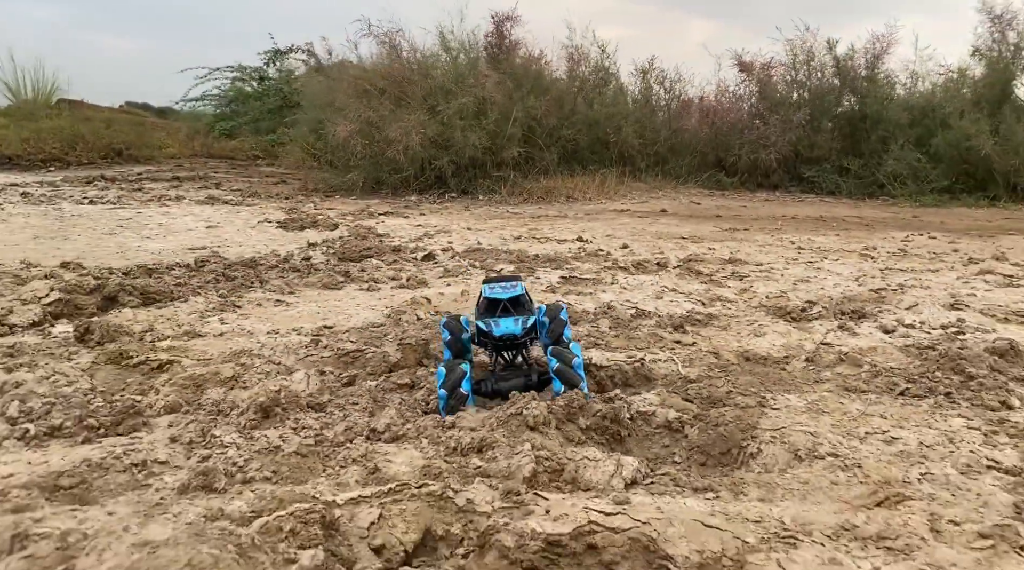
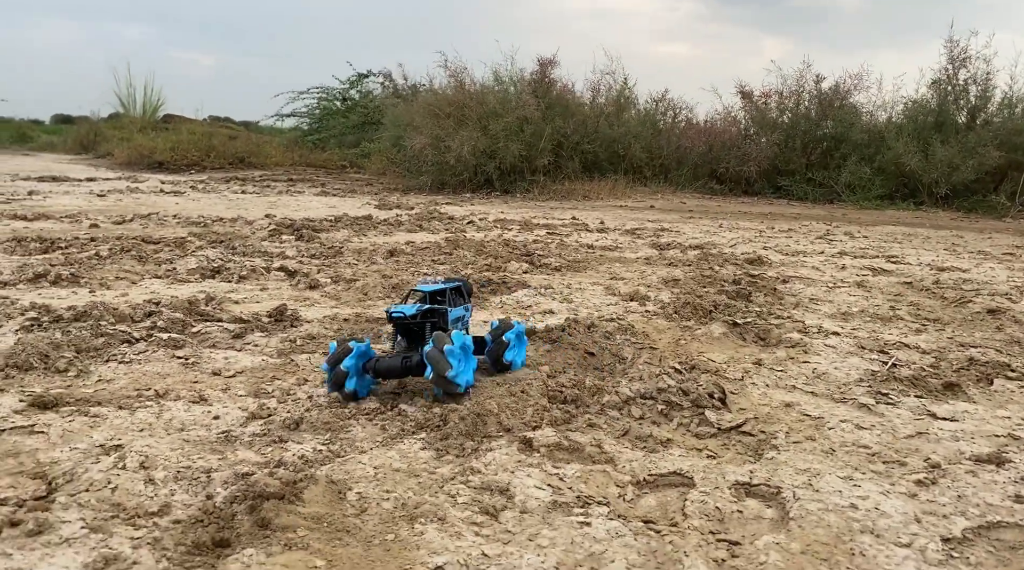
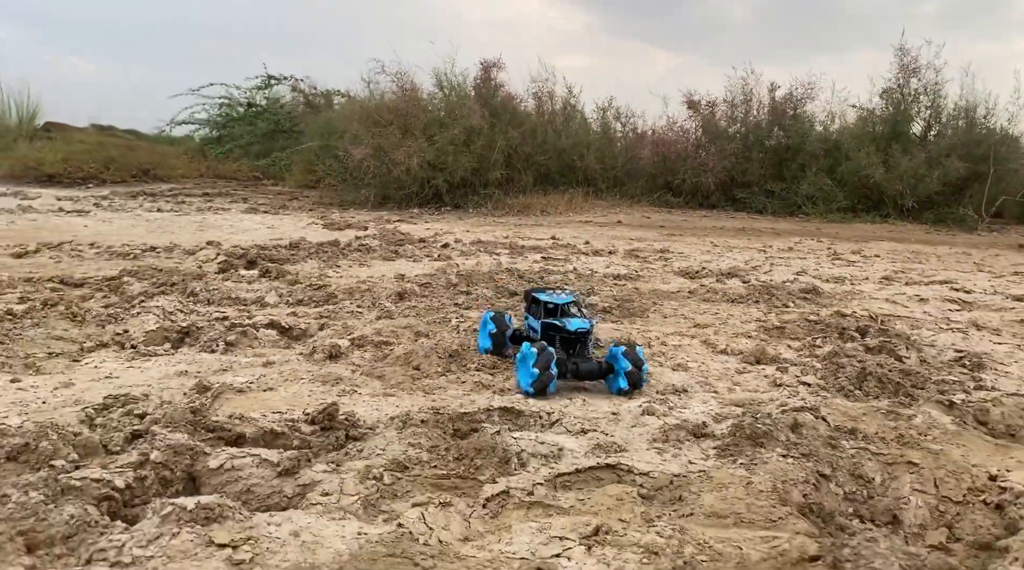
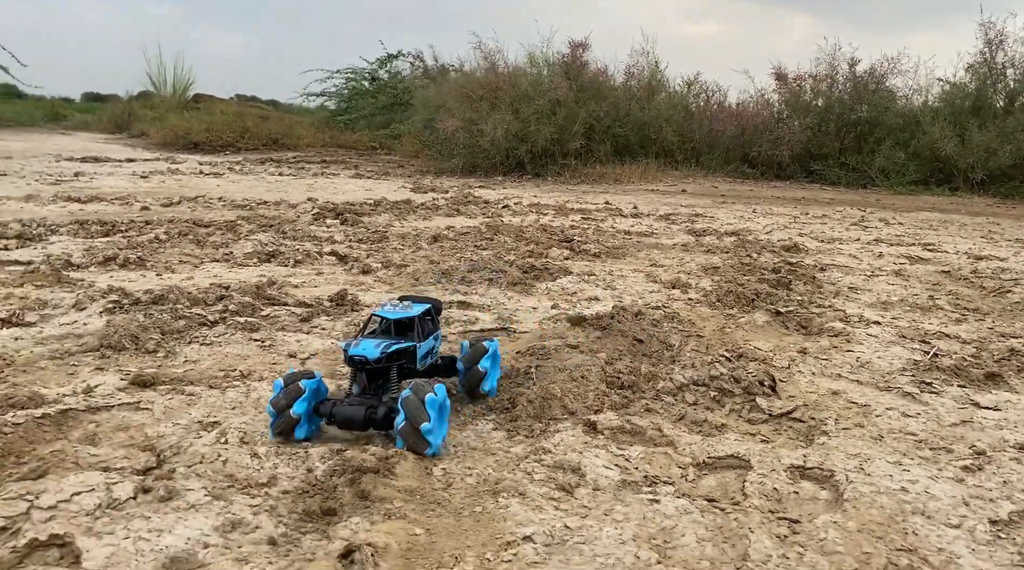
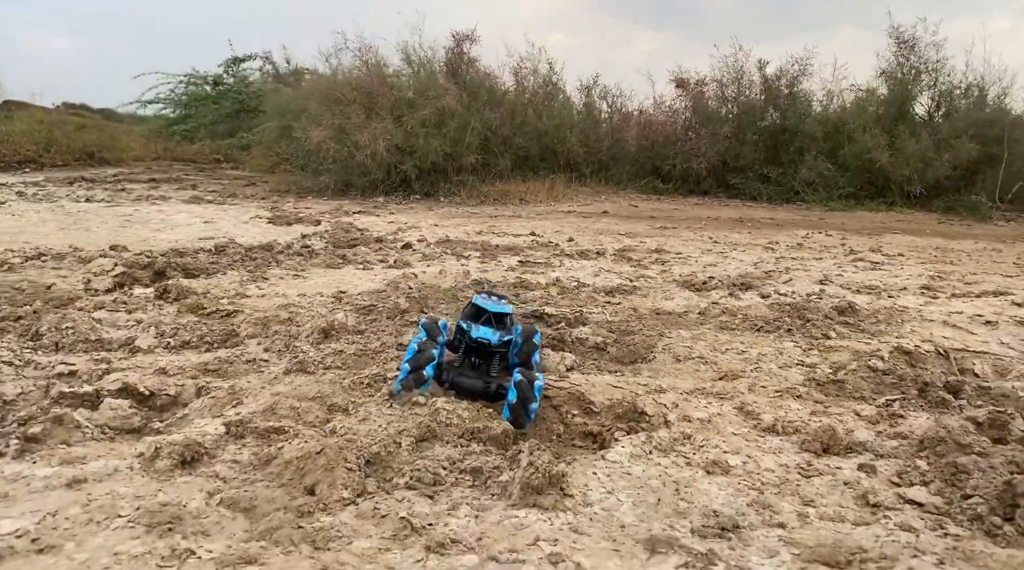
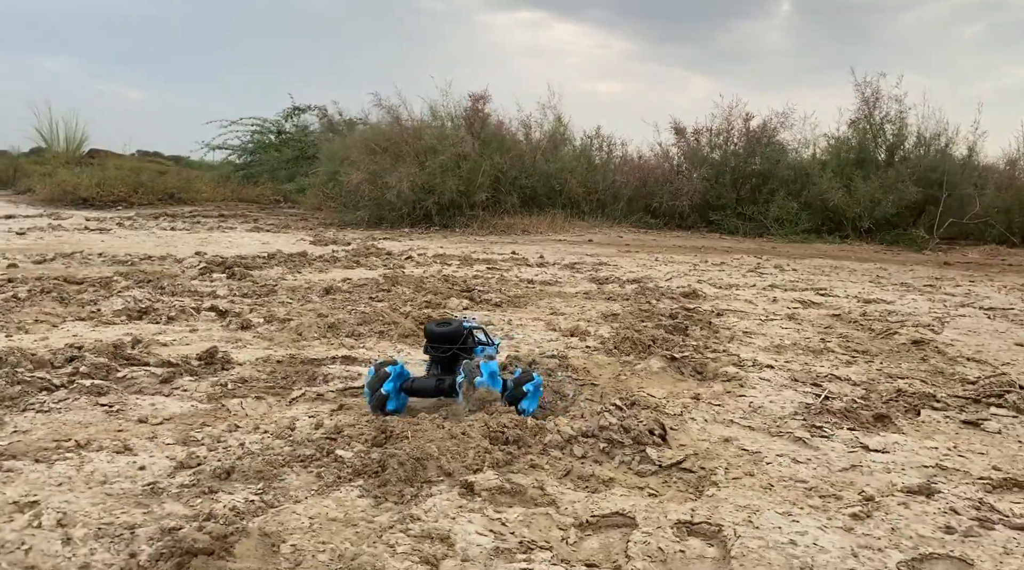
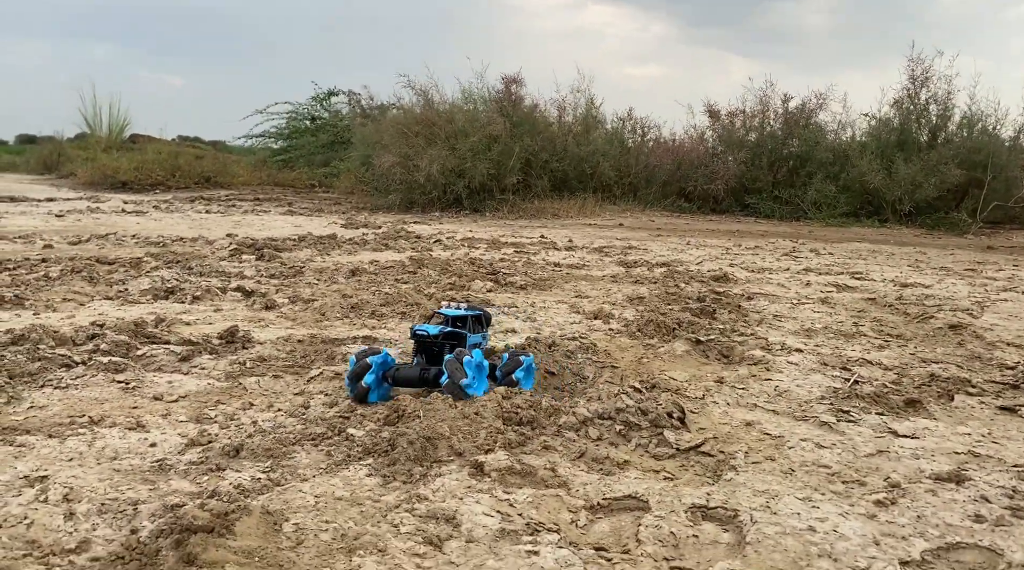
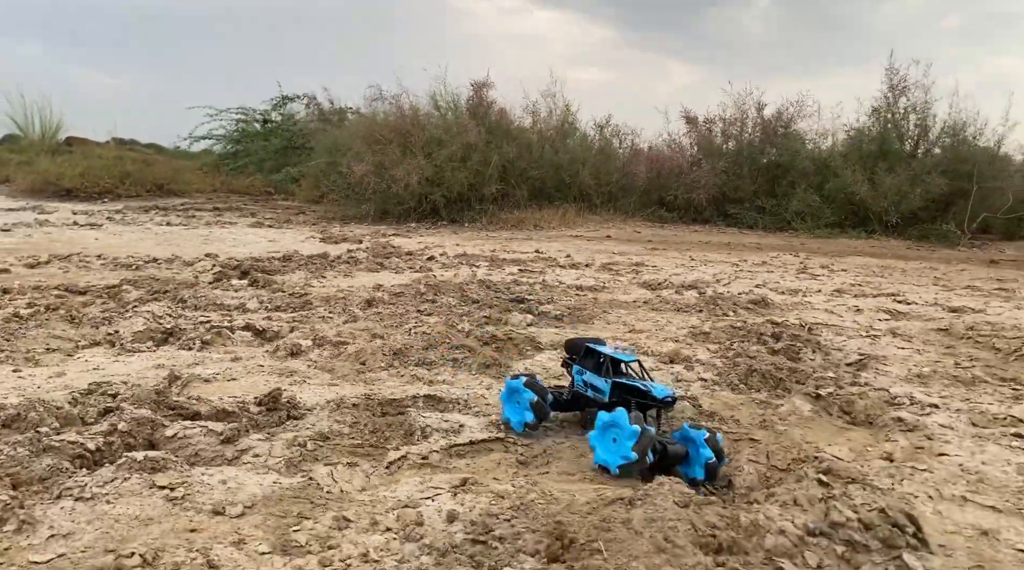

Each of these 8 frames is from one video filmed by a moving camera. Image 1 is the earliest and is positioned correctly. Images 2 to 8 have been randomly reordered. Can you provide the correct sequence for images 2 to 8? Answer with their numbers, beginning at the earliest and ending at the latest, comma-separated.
5, 3, 8, 6, 7, 2, 4
